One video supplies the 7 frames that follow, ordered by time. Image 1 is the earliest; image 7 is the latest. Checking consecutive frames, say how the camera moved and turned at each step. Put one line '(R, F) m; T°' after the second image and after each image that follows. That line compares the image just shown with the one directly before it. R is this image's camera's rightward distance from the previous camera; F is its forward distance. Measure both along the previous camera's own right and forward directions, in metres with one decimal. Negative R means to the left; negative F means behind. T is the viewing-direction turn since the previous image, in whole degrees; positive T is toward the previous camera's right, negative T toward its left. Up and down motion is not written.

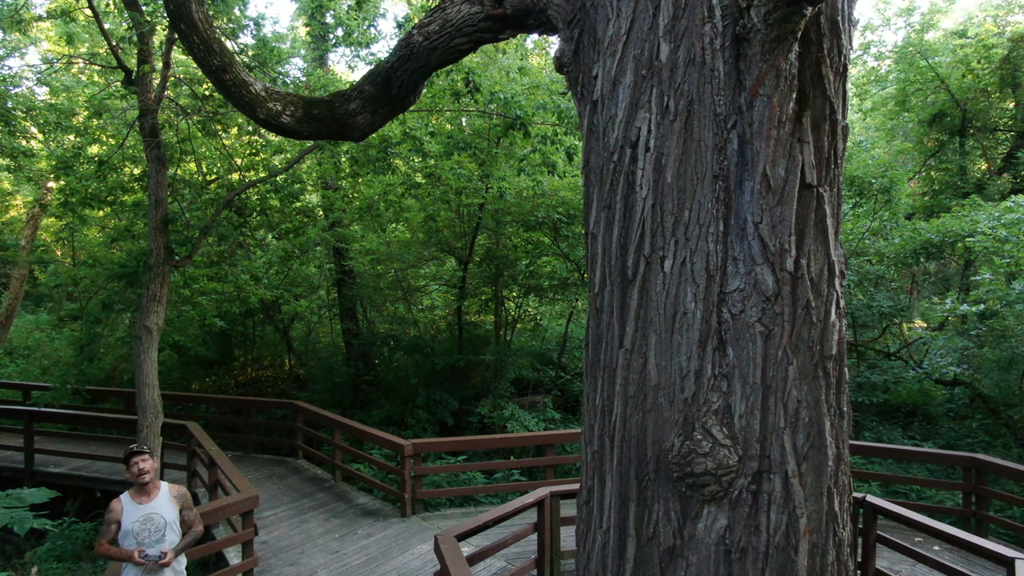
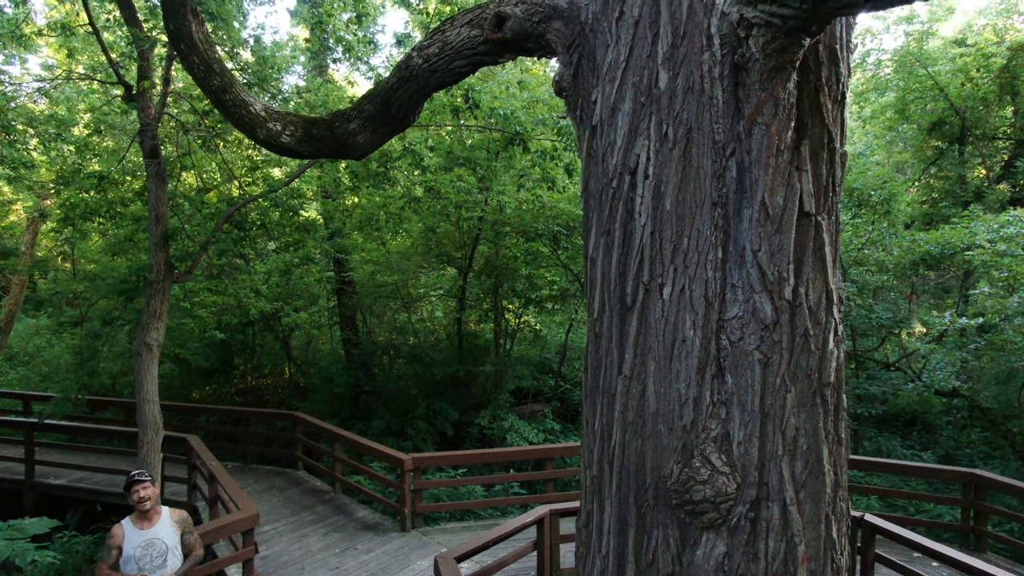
(0.0, 0.0) m; 0°
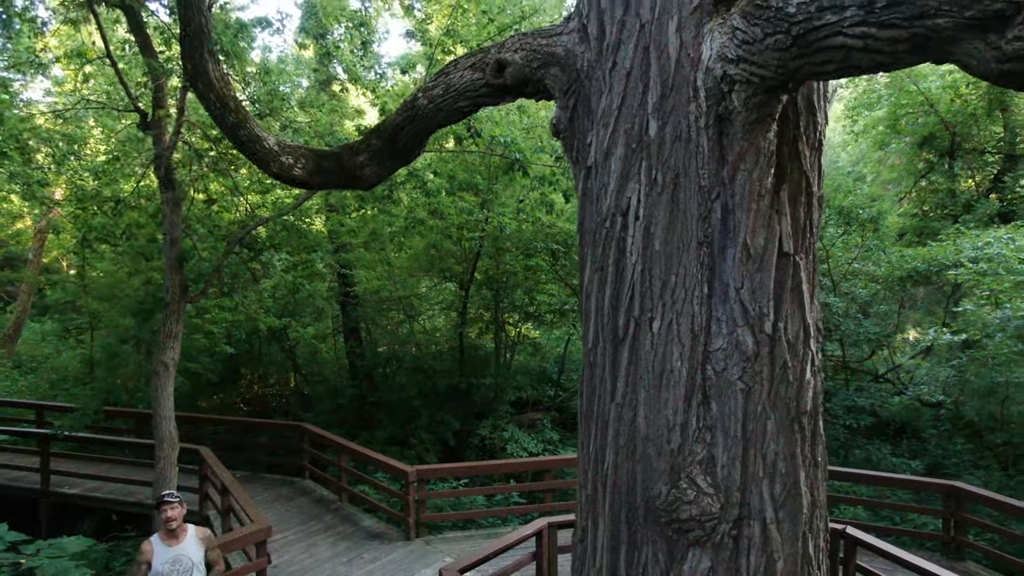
(0.0, -0.2) m; 0°
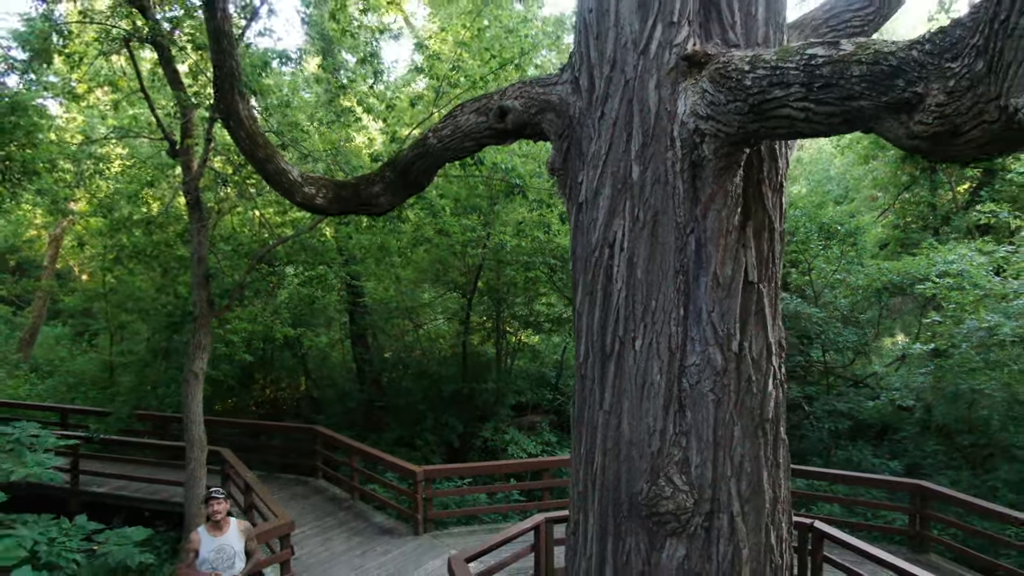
(0.0, -0.4) m; 0°
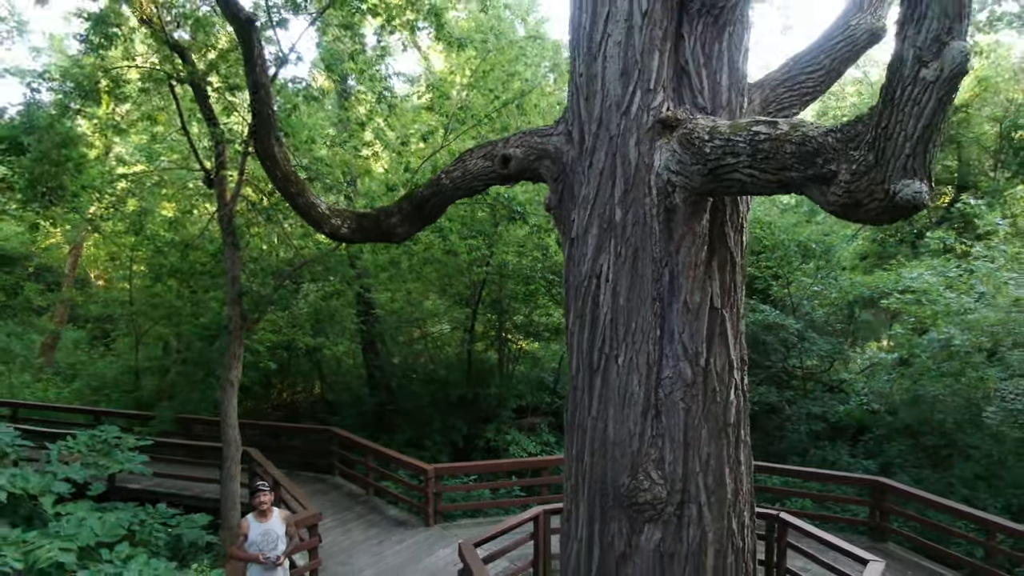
(0.0, -0.6) m; 0°
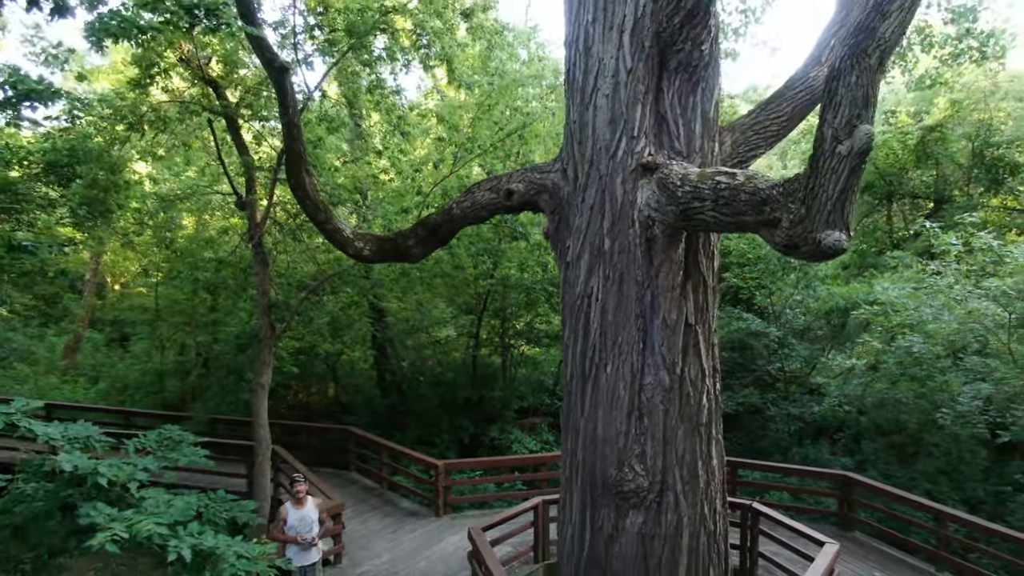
(0.0, -0.6) m; 0°
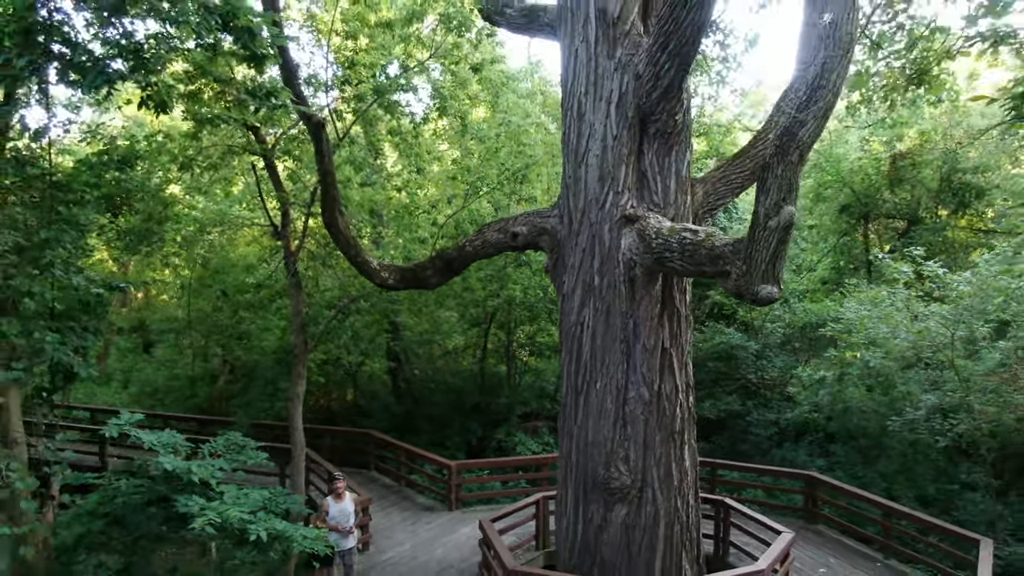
(0.0, -0.8) m; 0°
